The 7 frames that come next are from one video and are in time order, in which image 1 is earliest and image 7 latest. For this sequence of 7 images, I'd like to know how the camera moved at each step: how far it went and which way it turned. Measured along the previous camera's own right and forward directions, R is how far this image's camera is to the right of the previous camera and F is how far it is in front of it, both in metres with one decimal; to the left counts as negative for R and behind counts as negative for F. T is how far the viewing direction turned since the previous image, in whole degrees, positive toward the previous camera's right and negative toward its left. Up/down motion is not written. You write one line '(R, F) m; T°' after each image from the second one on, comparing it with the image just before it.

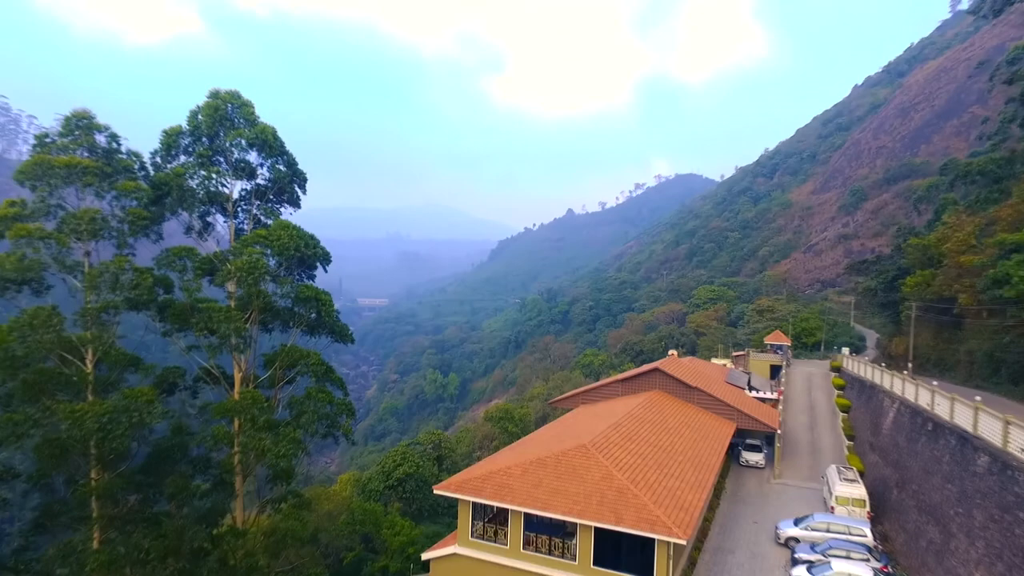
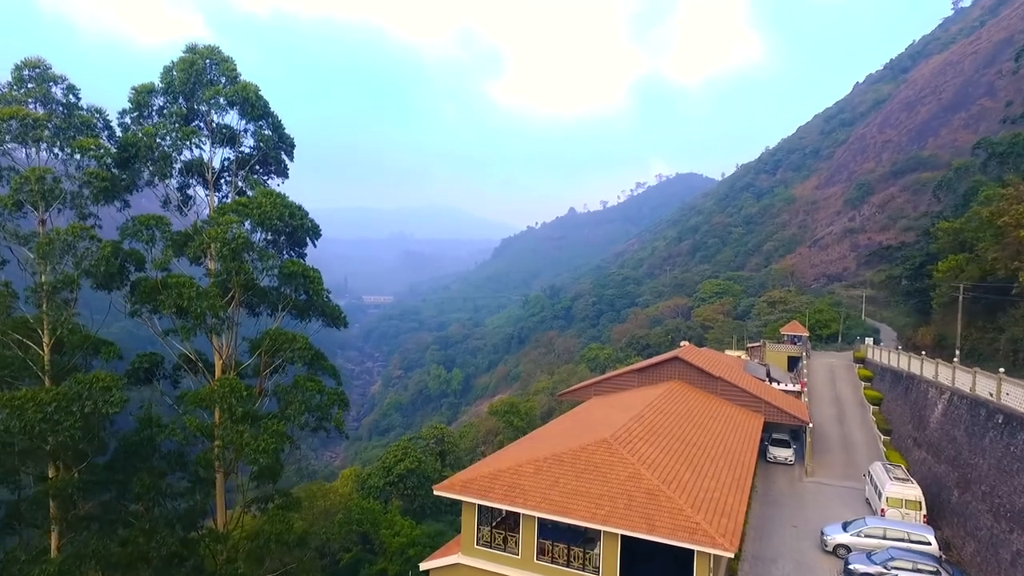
(-0.2, +1.5) m; 0°
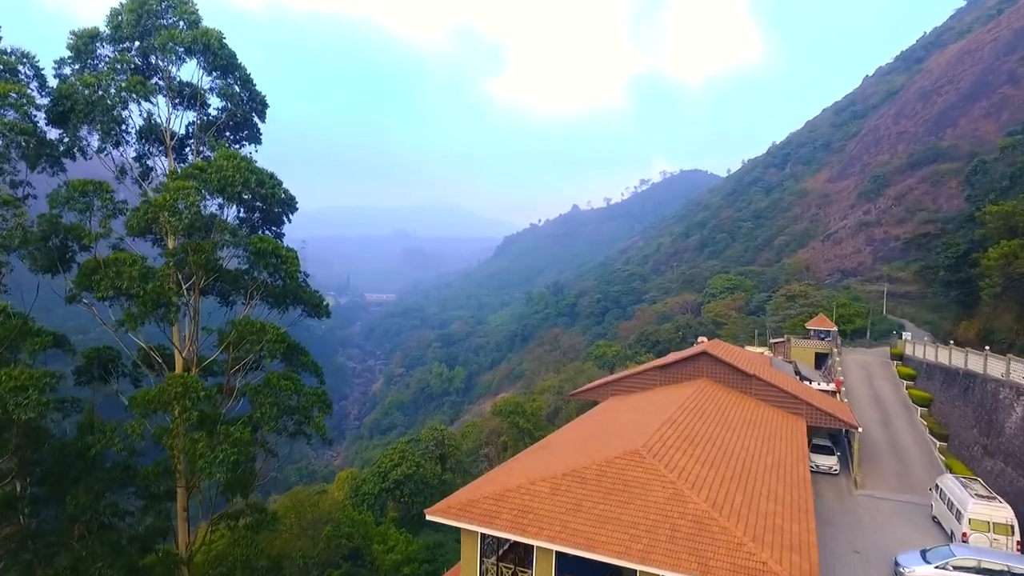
(-0.1, +1.9) m; 0°
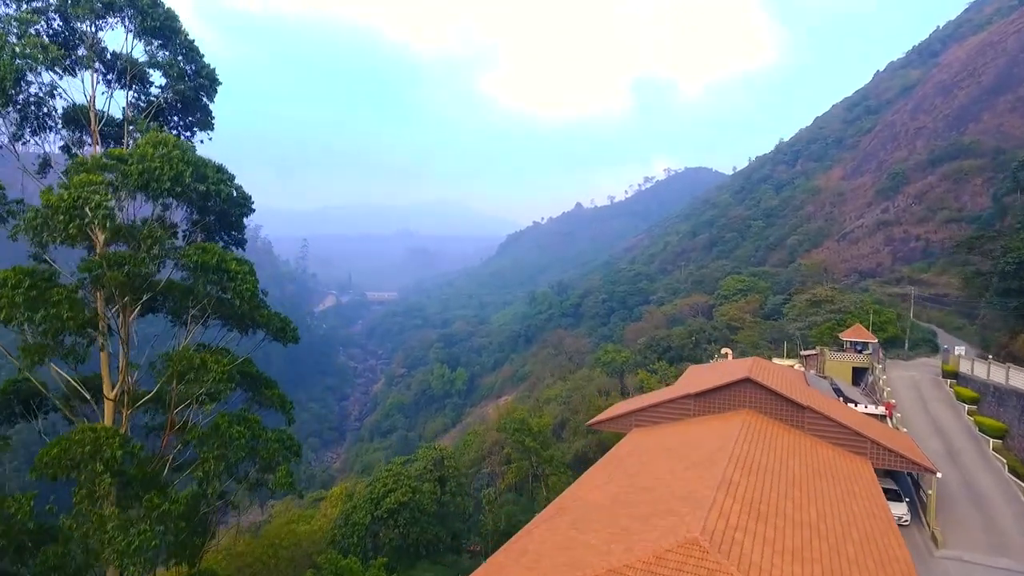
(-0.1, +2.3) m; 0°
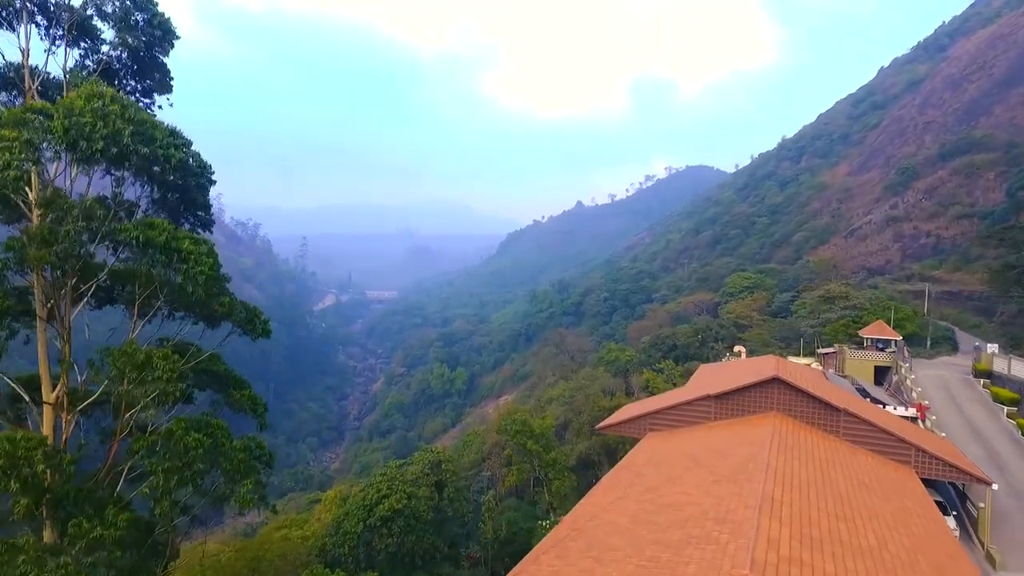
(0.0, +1.3) m; 0°
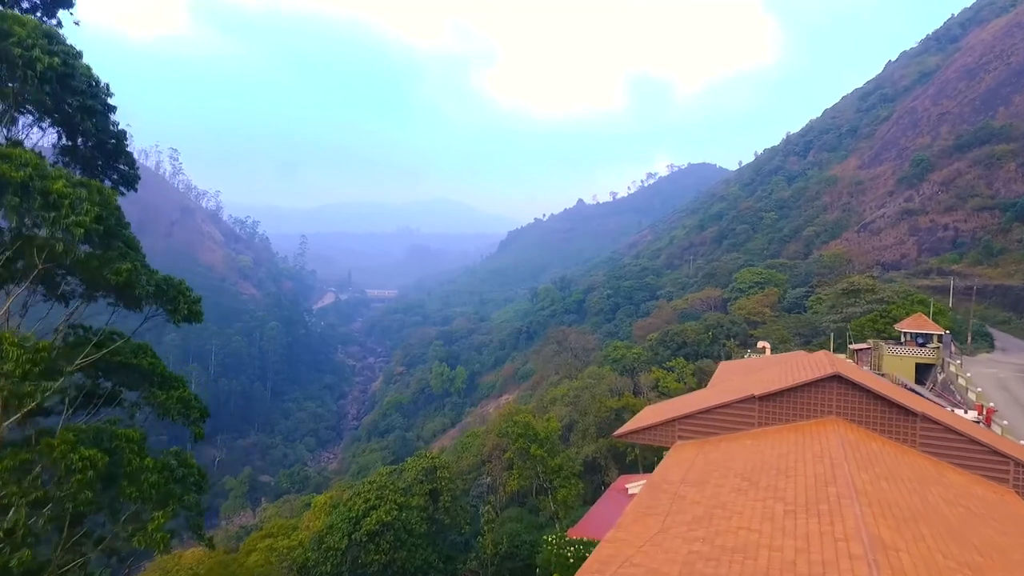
(0.0, +2.1) m; 0°
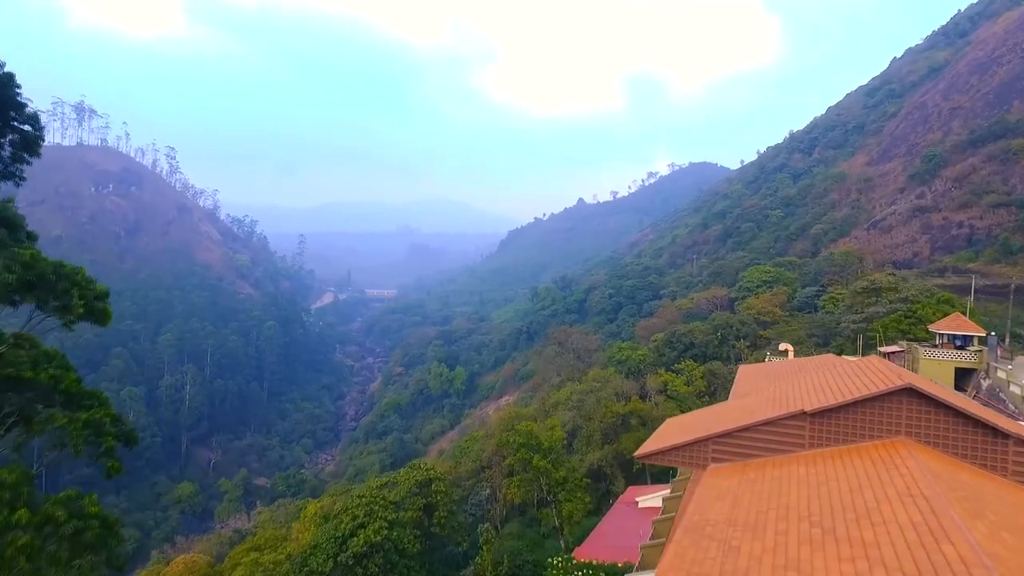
(-0.1, +1.7) m; 0°
